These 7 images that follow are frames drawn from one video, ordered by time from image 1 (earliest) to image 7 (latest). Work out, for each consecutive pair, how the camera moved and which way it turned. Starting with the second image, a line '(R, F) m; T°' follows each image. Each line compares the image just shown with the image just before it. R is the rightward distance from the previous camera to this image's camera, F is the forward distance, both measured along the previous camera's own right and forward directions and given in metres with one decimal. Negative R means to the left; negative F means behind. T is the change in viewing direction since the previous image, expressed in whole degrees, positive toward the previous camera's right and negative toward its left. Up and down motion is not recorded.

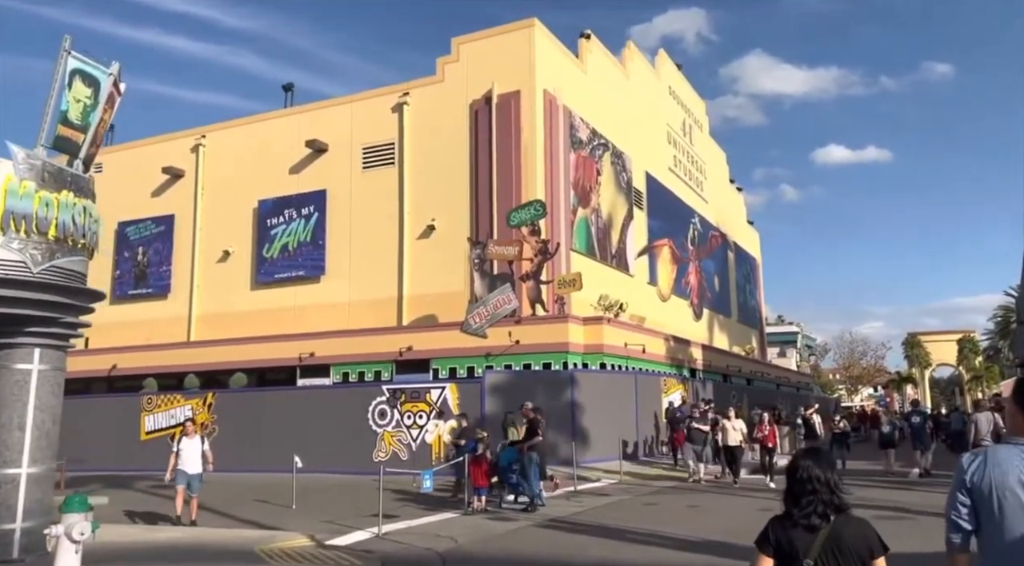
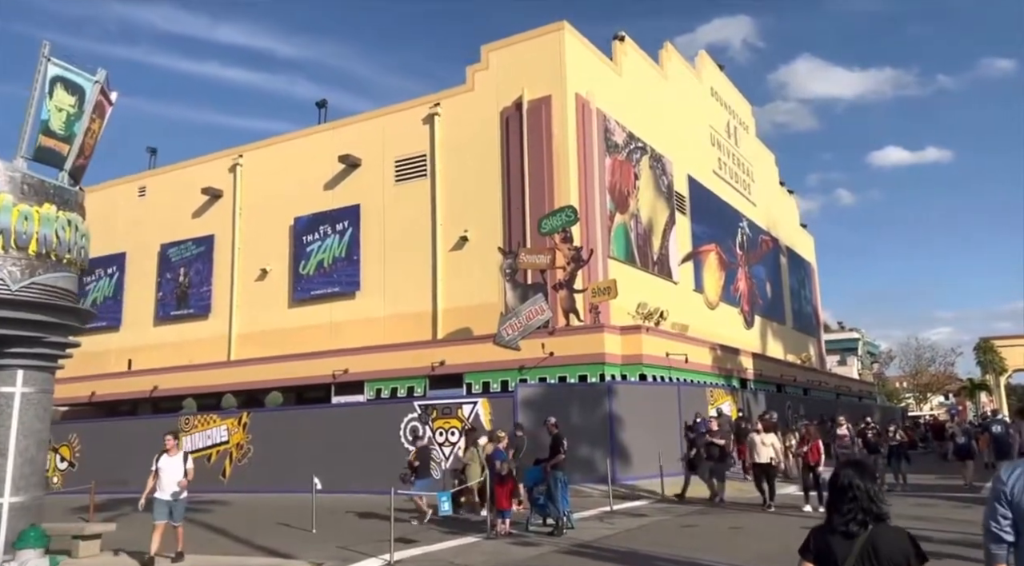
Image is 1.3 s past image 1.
(+0.6, +0.8) m; -4°
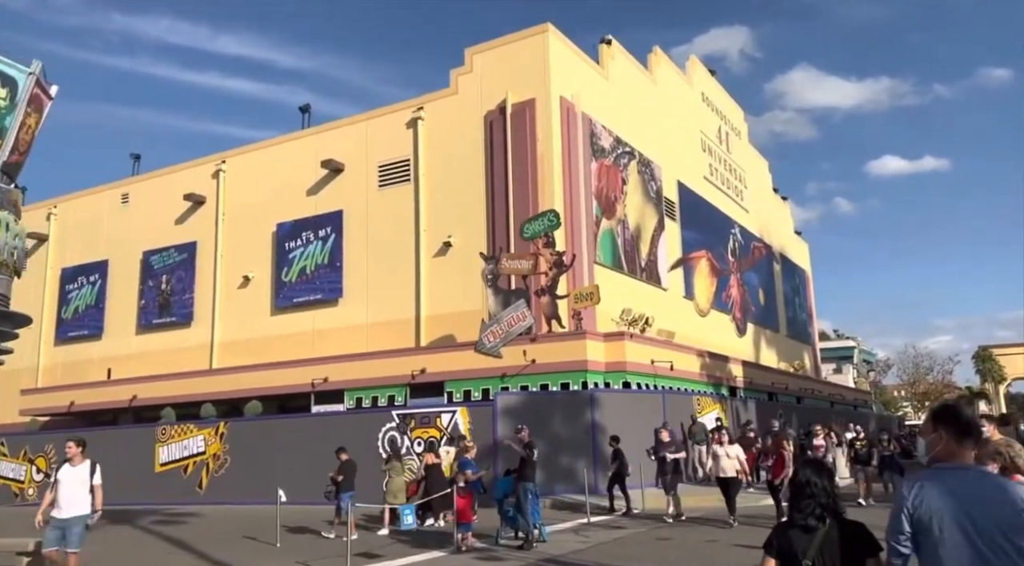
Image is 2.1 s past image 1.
(+0.5, +0.5) m; 0°
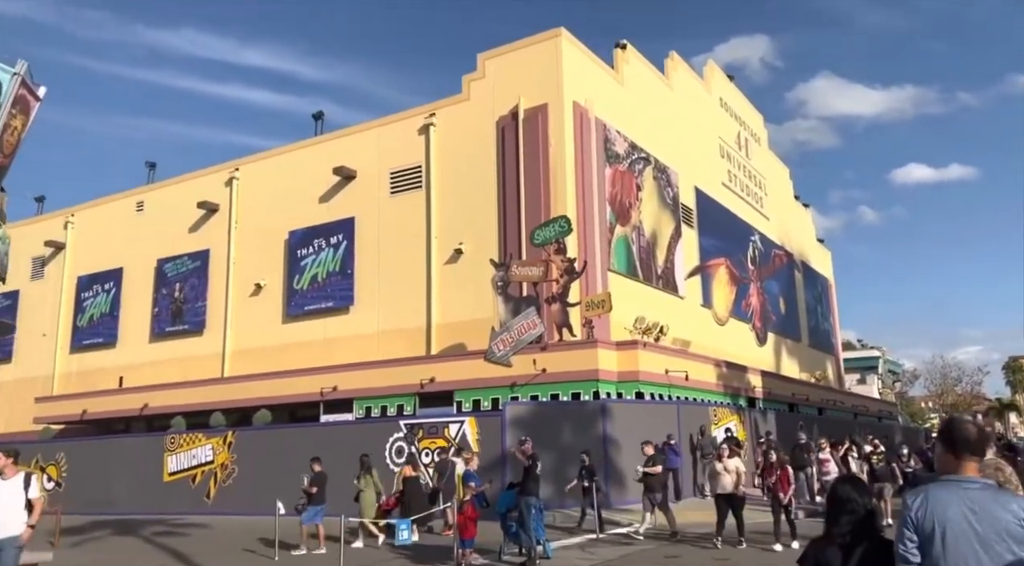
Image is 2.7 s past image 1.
(+0.3, +0.5) m; -1°
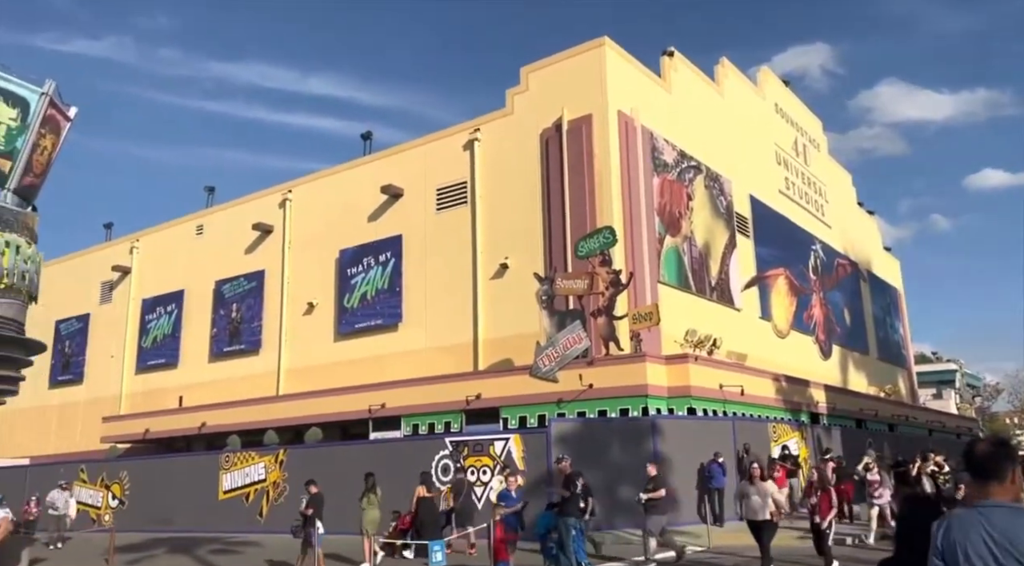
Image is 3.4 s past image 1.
(+0.5, +0.3) m; -4°
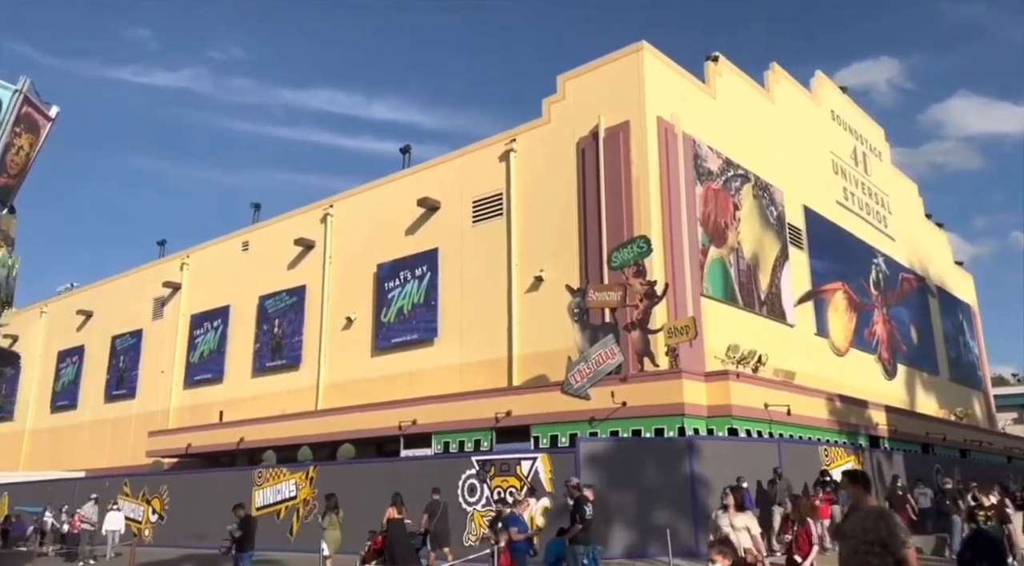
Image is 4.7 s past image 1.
(+0.8, +0.9) m; -4°
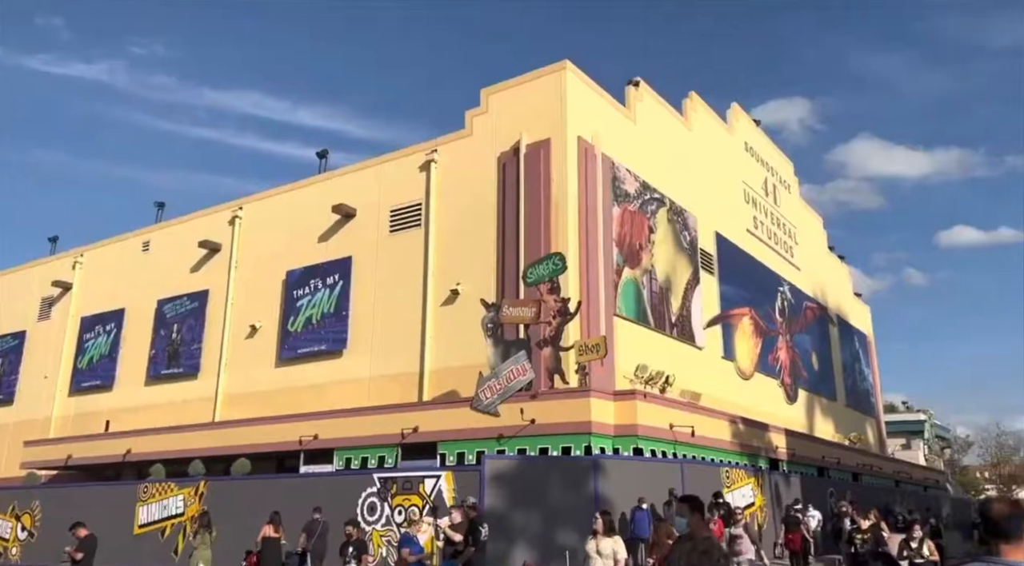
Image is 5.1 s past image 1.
(+0.1, +0.4) m; +6°
